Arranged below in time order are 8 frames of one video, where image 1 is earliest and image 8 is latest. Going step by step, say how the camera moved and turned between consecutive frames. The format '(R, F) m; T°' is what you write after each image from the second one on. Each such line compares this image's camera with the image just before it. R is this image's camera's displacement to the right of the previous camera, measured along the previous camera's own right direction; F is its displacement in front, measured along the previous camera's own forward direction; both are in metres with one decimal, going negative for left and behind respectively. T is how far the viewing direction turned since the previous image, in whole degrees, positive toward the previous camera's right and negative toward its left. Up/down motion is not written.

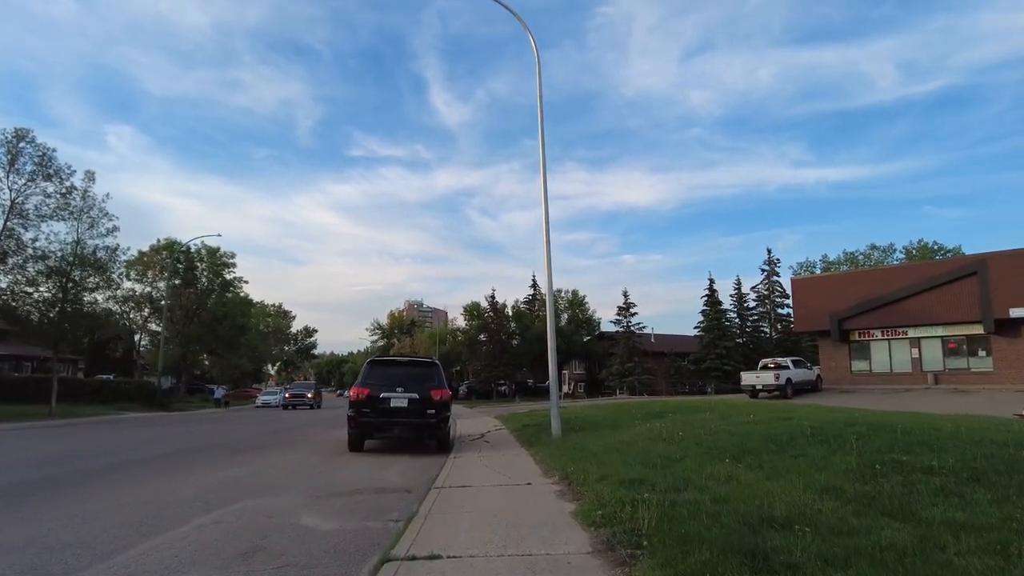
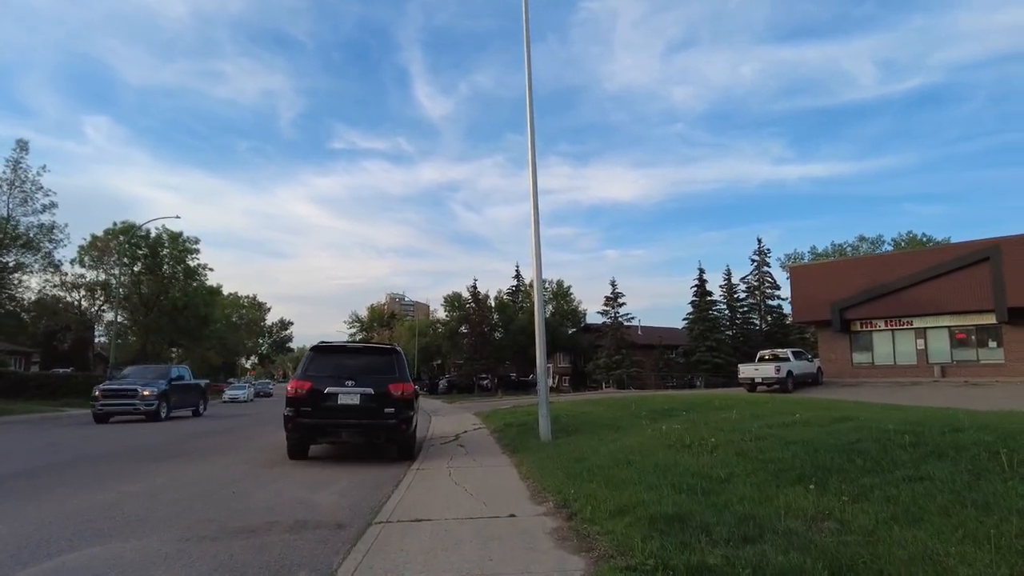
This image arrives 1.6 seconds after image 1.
(+0.1, +2.9) m; +1°
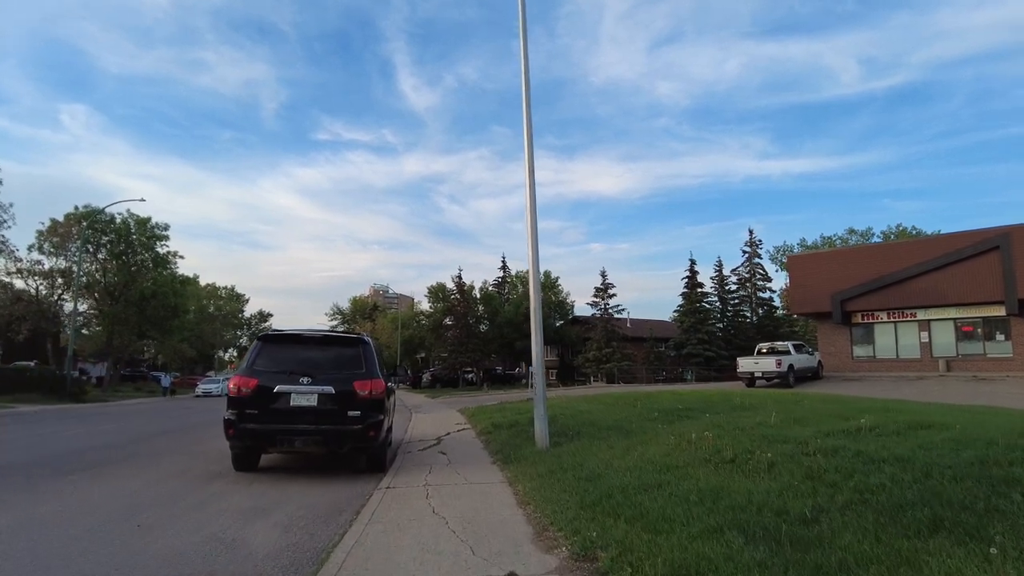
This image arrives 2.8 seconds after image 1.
(-0.1, +2.1) m; +1°
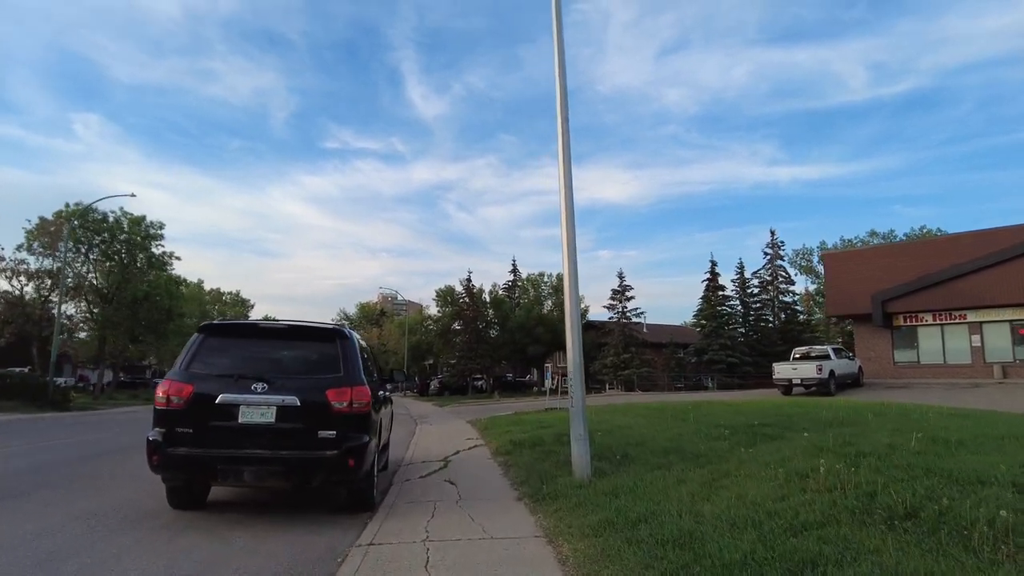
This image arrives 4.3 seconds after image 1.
(-0.3, +2.8) m; -1°
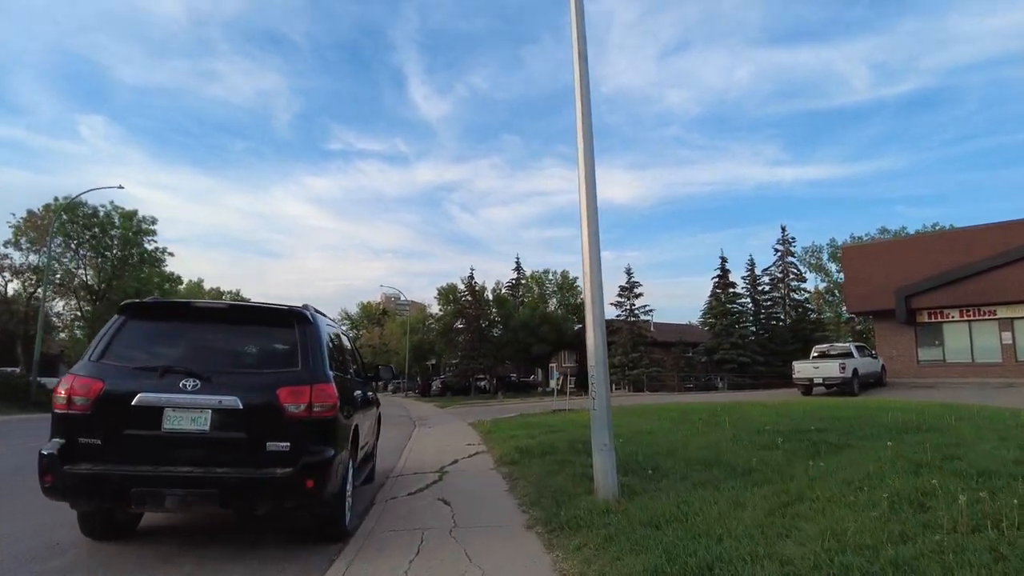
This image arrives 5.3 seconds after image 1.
(0.0, +1.7) m; 0°
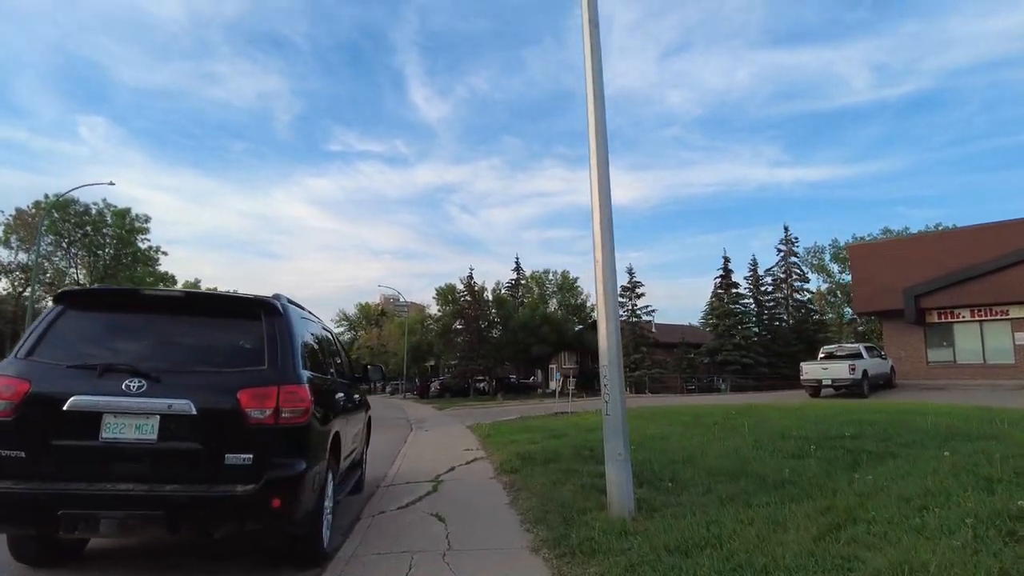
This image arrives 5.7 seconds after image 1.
(0.0, +0.8) m; 0°
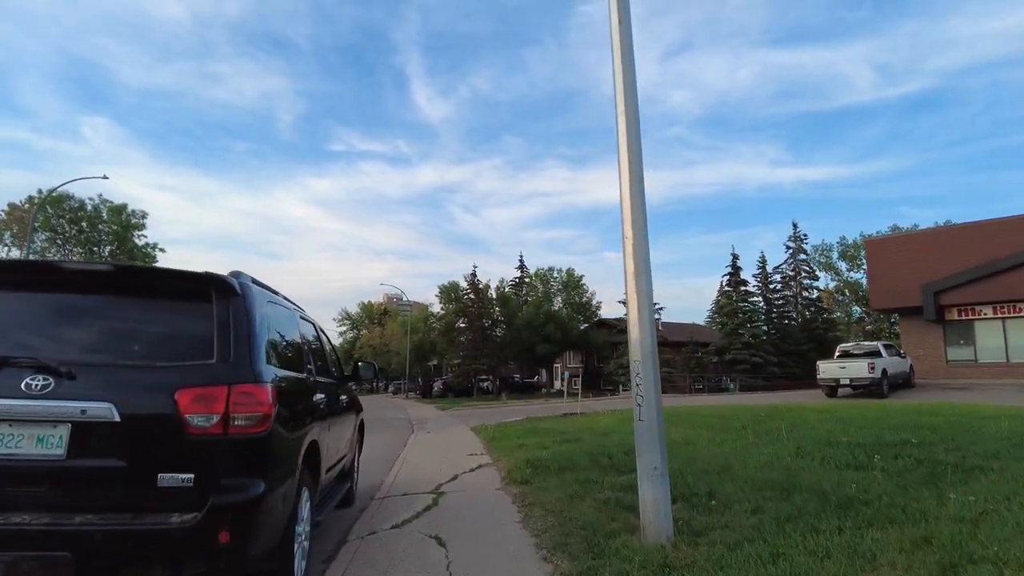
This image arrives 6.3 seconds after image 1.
(-0.1, +1.1) m; 0°
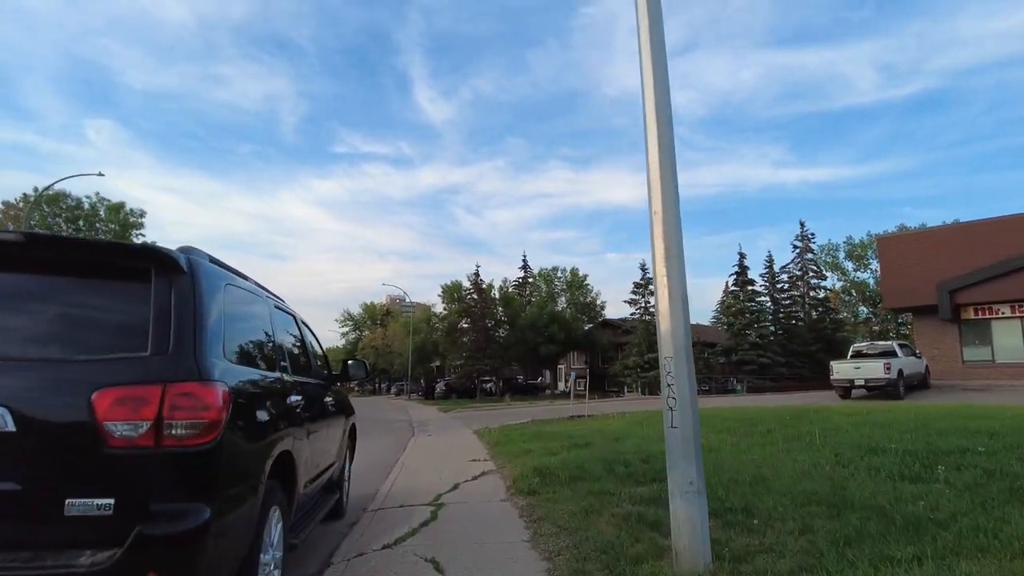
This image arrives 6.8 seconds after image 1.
(0.0, +0.8) m; 0°
